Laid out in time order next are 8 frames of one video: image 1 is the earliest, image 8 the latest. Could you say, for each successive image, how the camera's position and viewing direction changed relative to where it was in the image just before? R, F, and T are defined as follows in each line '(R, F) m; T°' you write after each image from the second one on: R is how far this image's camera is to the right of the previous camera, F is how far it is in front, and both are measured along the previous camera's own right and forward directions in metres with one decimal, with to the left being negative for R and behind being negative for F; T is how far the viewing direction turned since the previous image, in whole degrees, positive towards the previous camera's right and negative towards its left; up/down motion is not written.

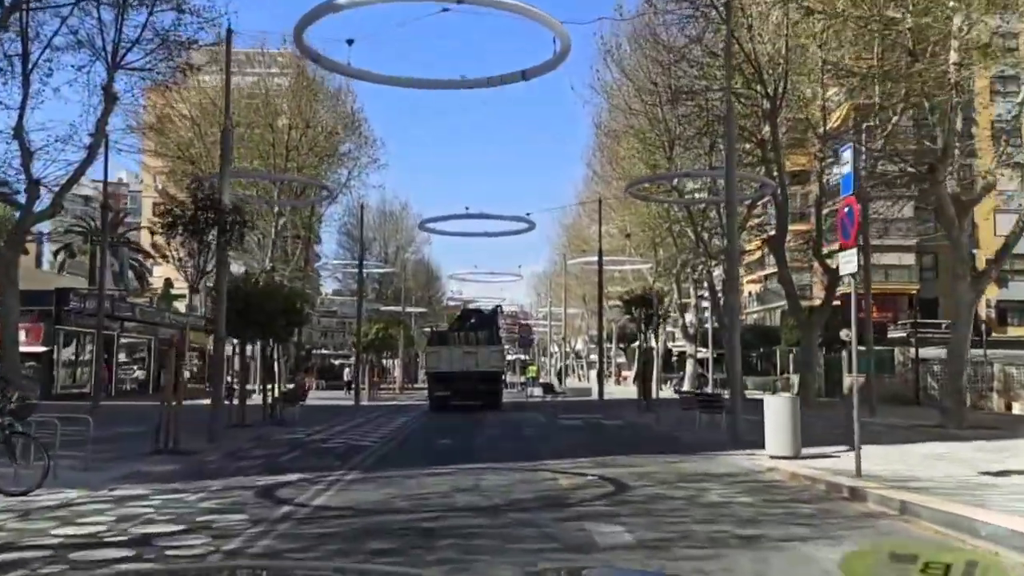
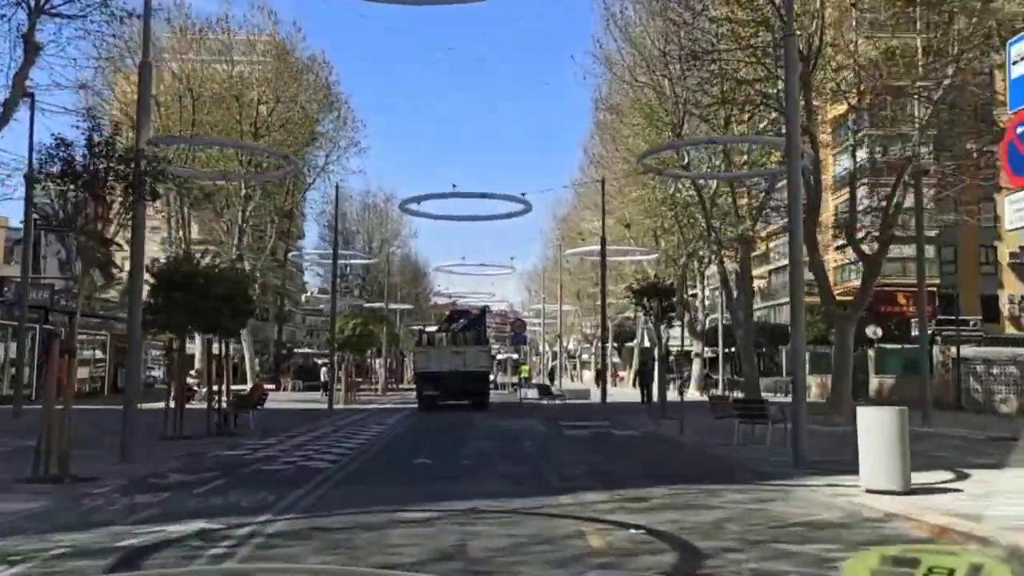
(-0.1, +4.1) m; +1°
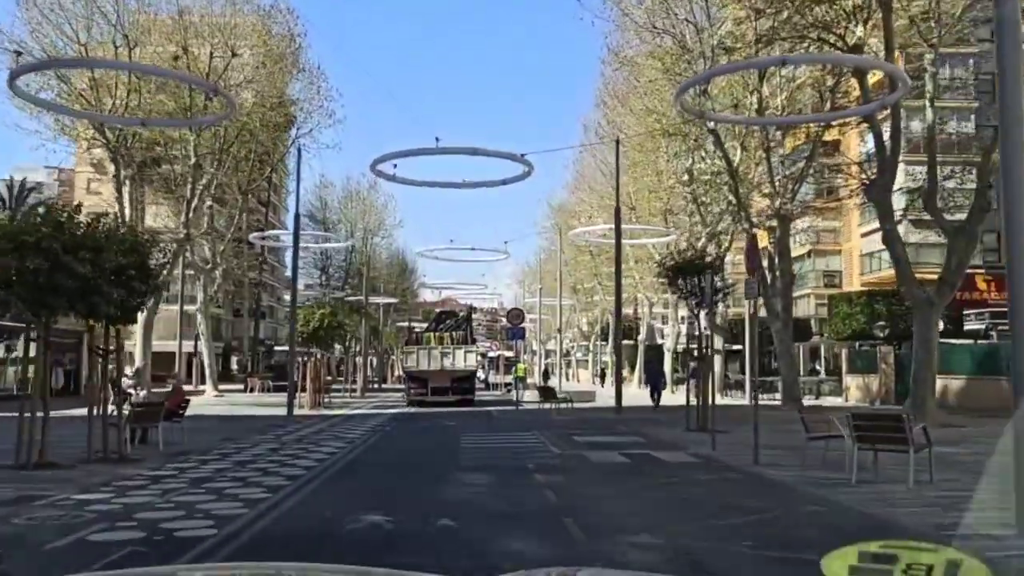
(-0.2, +5.9) m; +1°
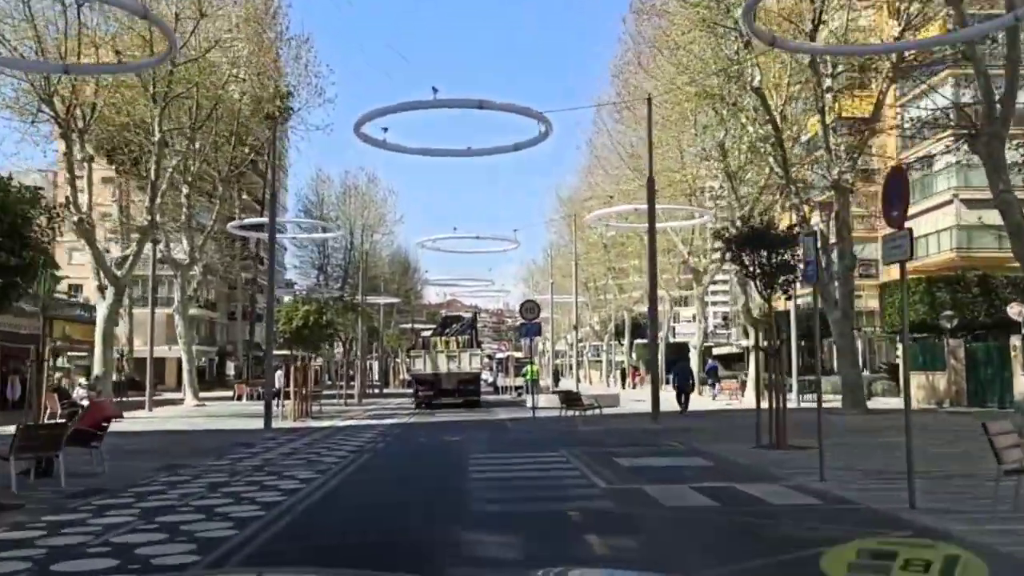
(-0.3, +4.5) m; 0°
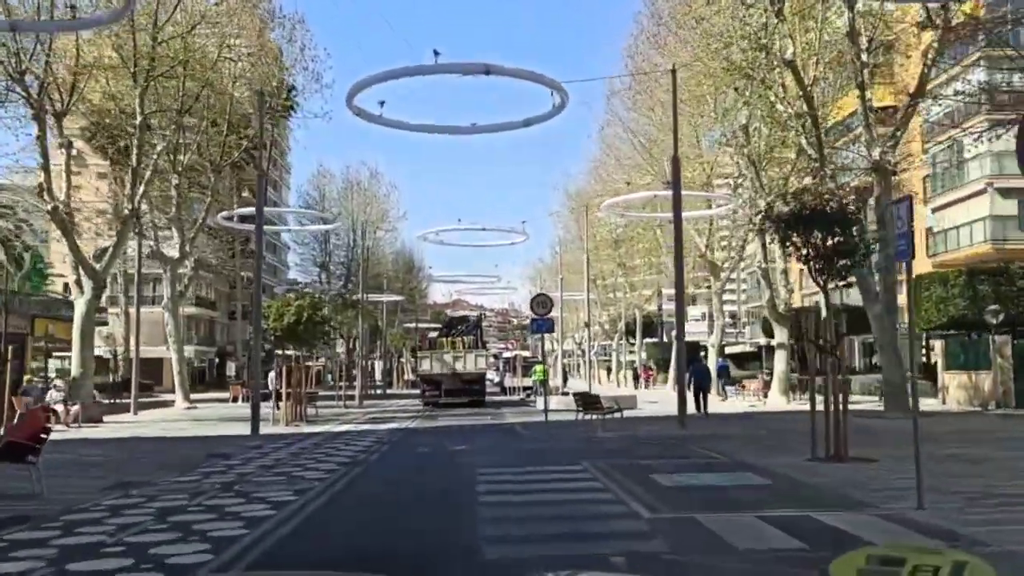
(-0.1, +2.3) m; 0°
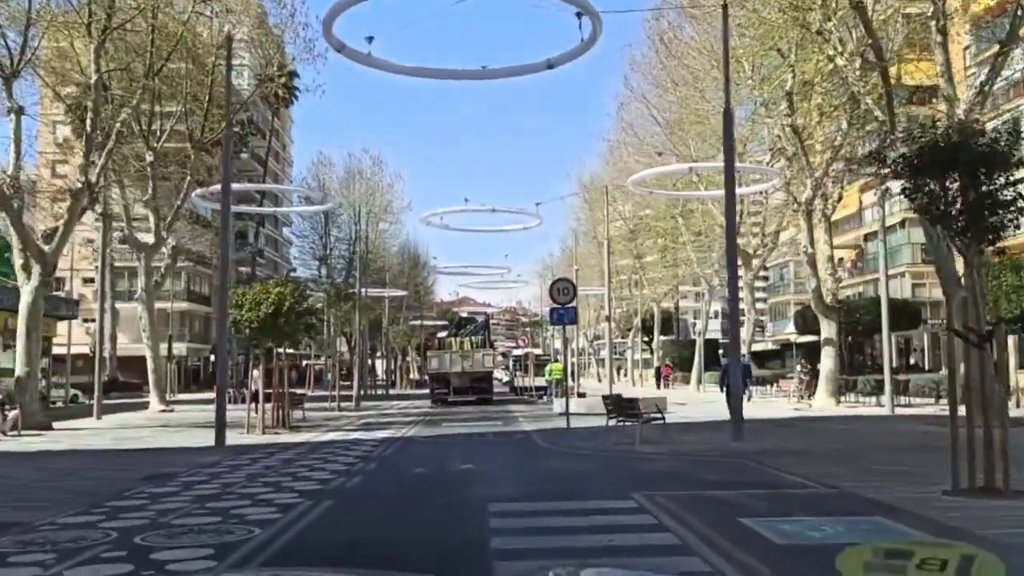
(-0.2, +3.9) m; 0°
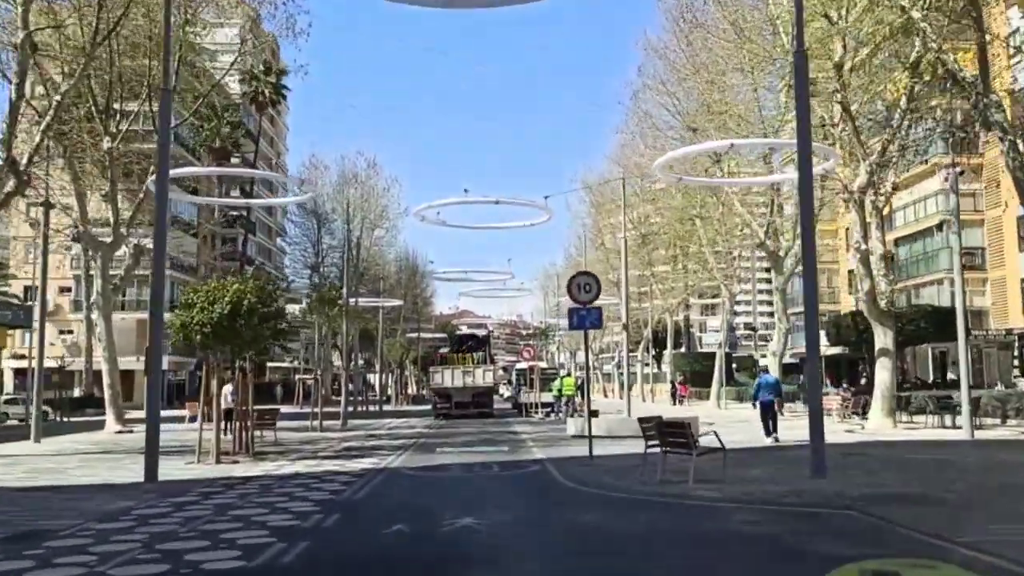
(-0.2, +4.1) m; 0°
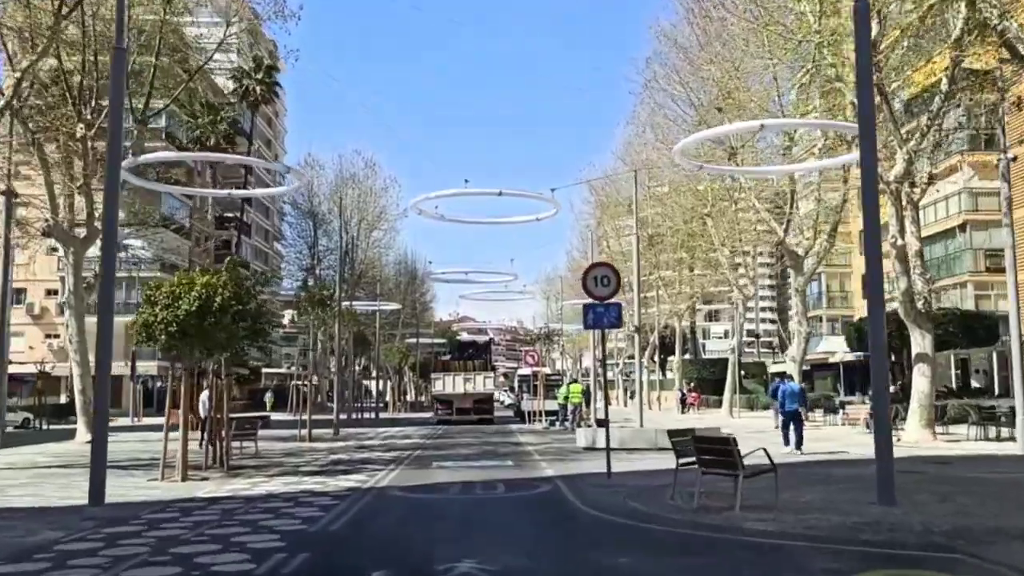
(-0.1, +2.2) m; 0°
